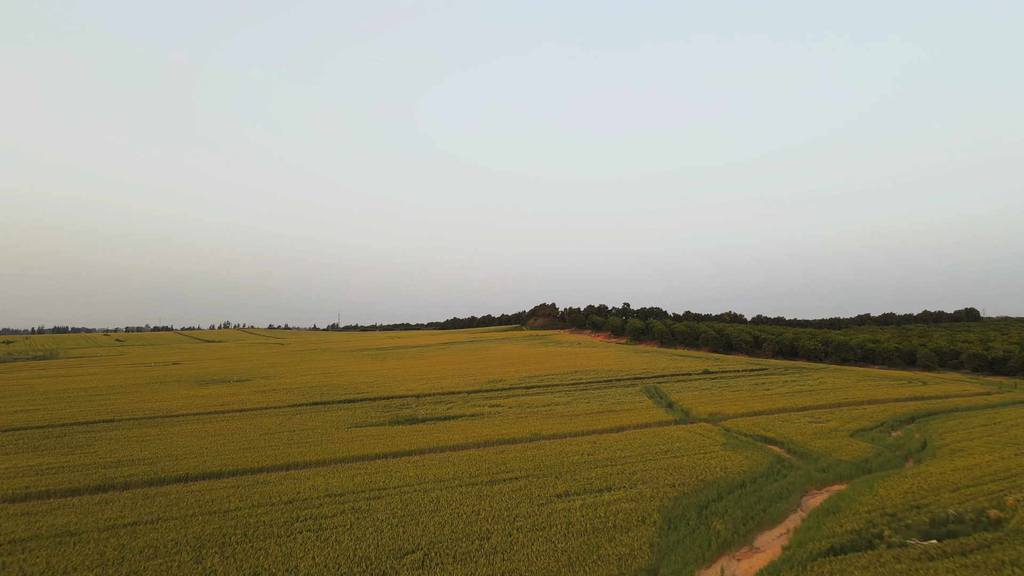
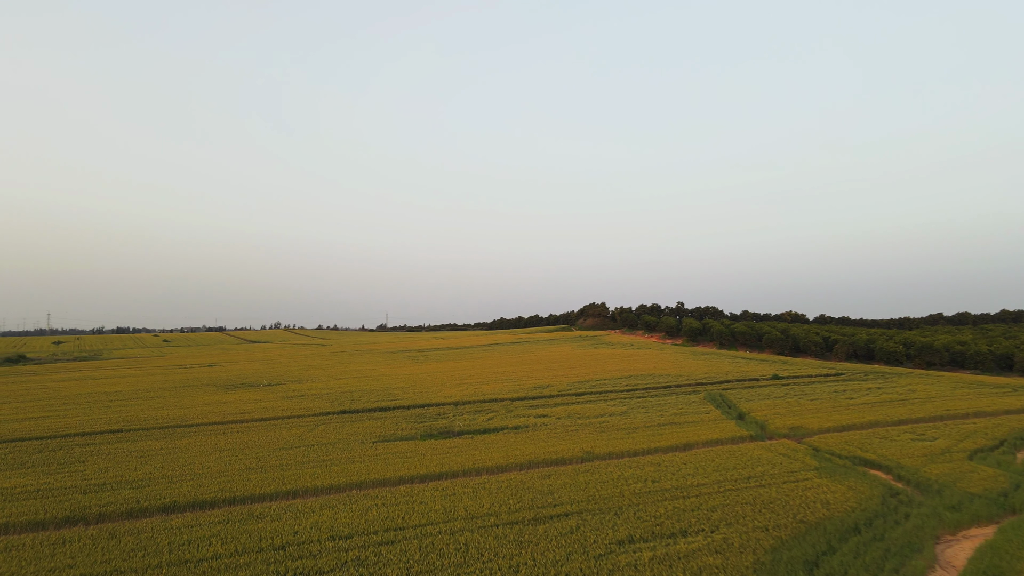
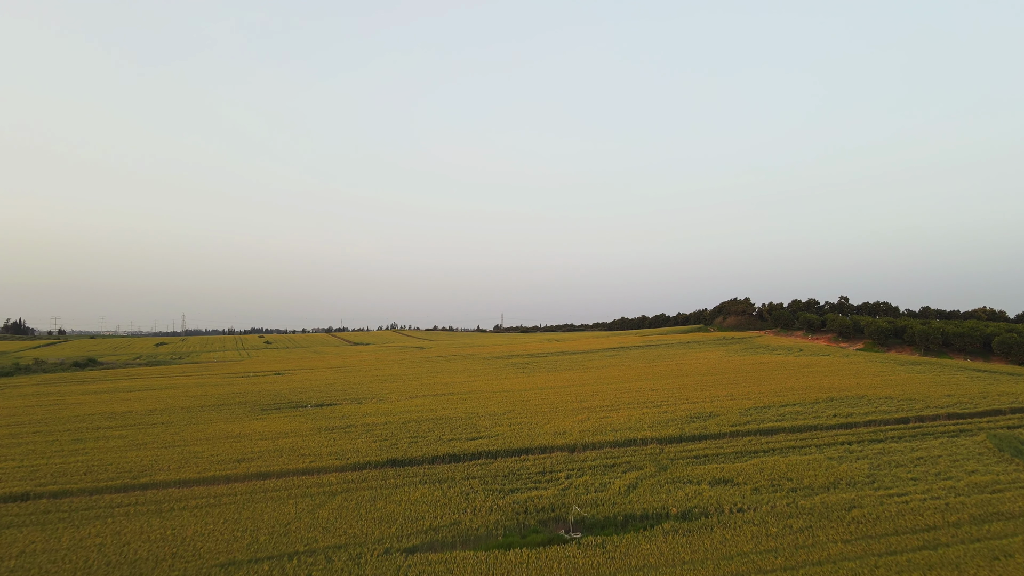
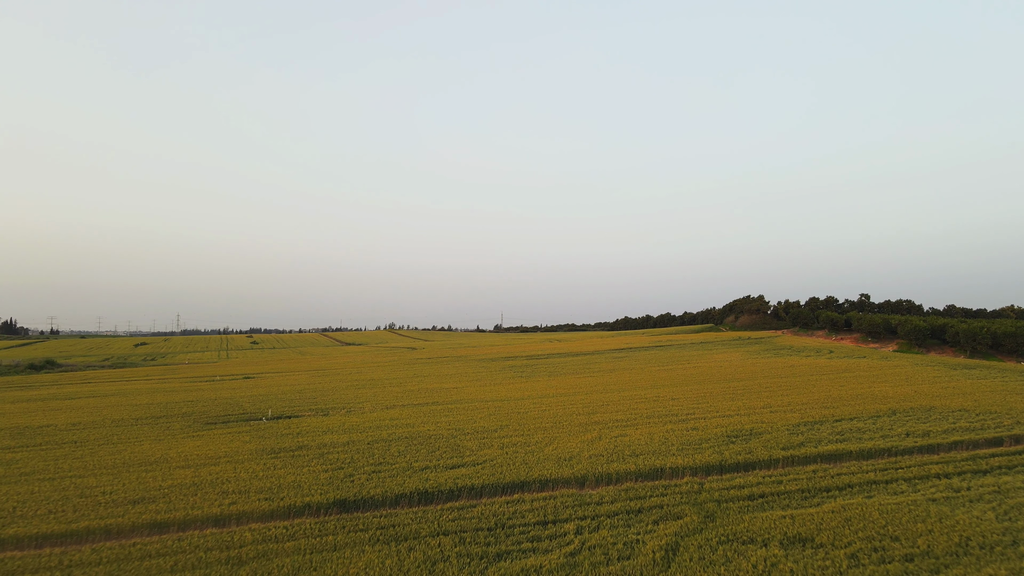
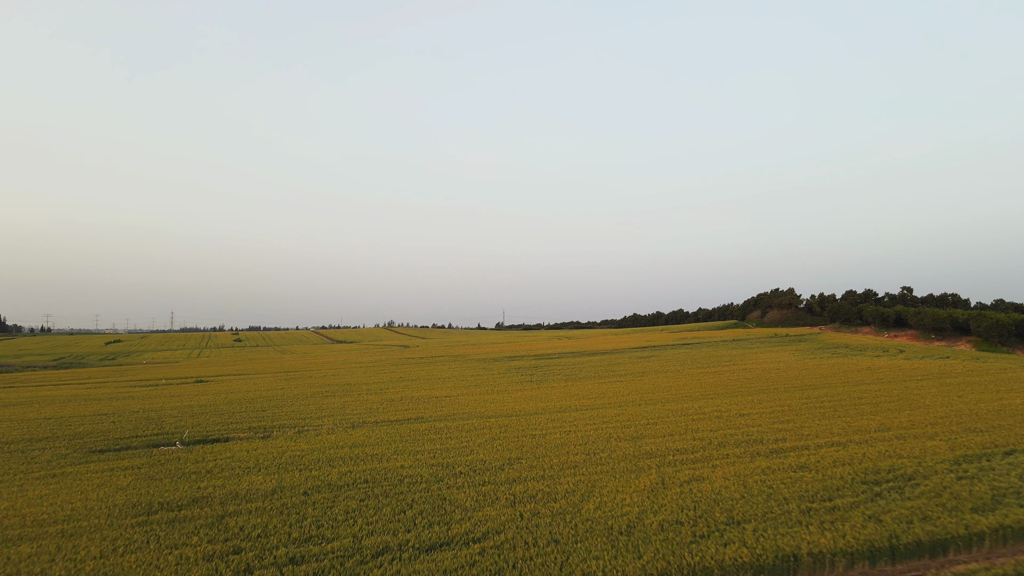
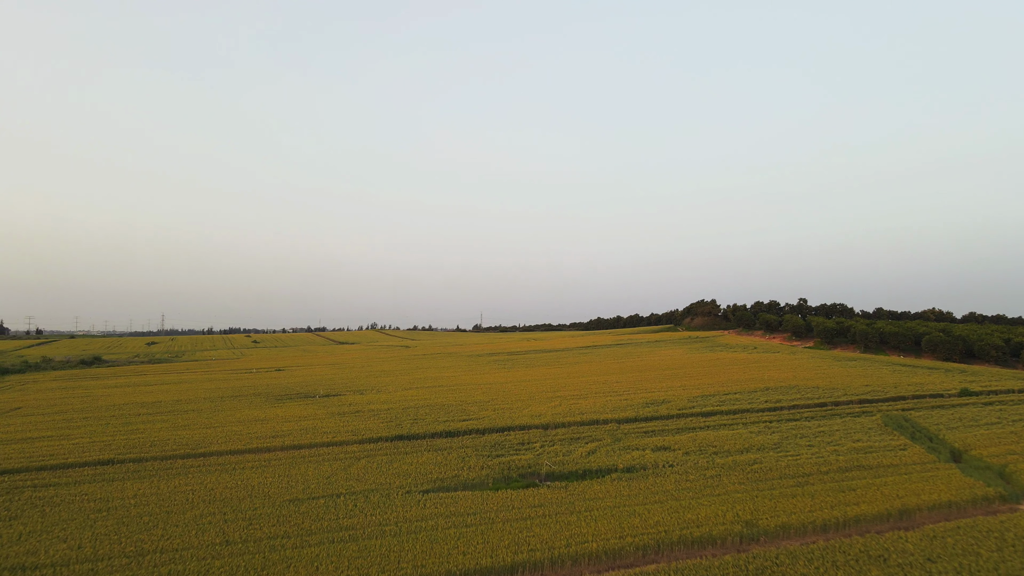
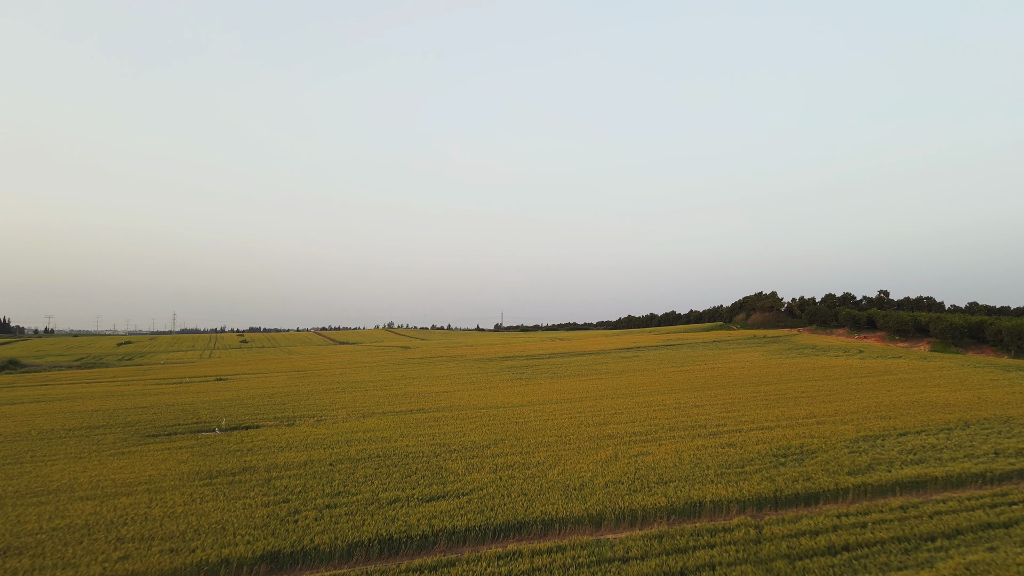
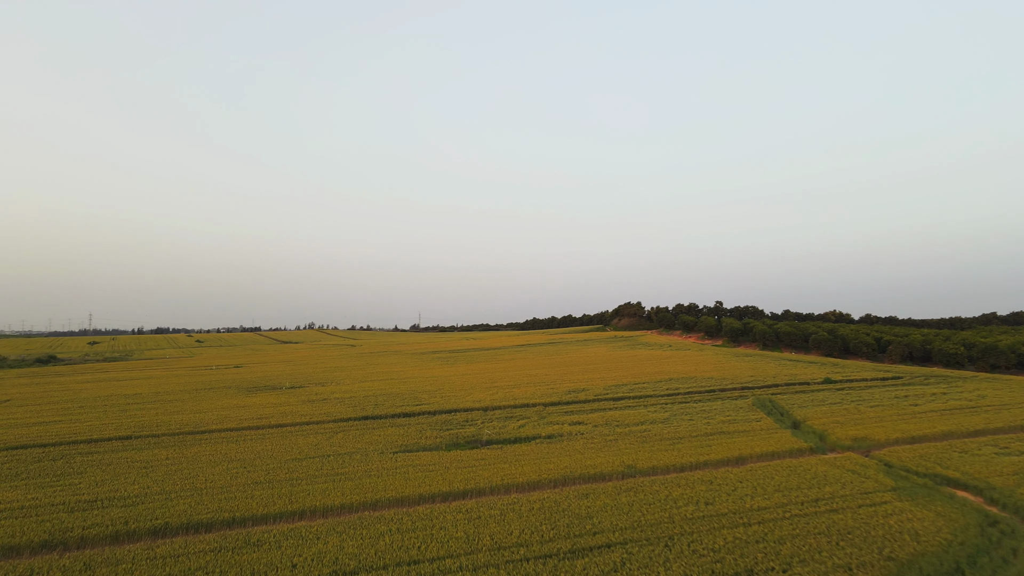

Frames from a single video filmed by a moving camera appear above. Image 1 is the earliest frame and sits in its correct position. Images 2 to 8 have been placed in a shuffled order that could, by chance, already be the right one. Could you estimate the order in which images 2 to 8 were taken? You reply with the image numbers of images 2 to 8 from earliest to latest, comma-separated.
2, 8, 6, 3, 4, 7, 5
